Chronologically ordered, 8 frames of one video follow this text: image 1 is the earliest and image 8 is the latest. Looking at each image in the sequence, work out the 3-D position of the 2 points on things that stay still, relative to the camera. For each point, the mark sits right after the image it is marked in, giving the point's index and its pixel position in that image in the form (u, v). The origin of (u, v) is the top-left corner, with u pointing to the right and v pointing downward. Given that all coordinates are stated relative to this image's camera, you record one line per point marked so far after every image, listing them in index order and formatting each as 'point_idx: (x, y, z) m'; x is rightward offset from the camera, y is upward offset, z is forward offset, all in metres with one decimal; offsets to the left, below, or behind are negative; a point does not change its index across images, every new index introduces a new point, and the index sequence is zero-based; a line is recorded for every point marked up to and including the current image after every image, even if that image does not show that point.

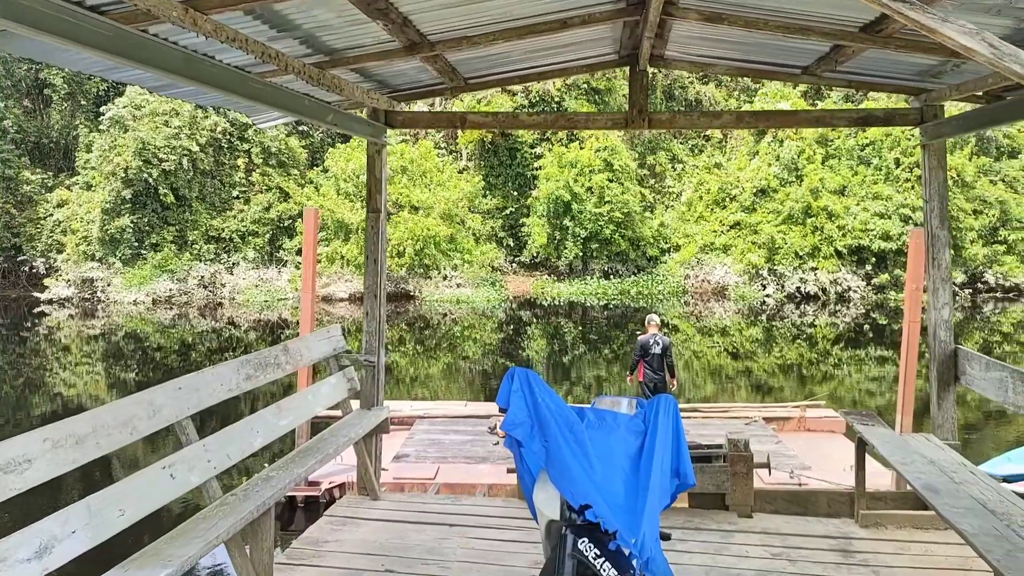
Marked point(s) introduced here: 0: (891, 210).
0: (+9.5, +2.0, +19.7) m
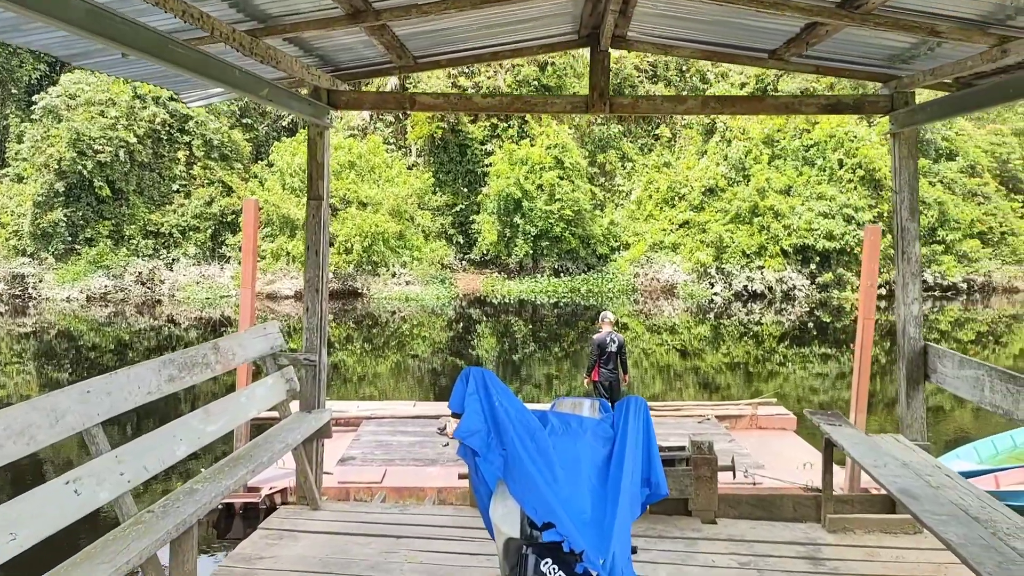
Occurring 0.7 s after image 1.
0: (+8.2, +2.0, +20.1) m
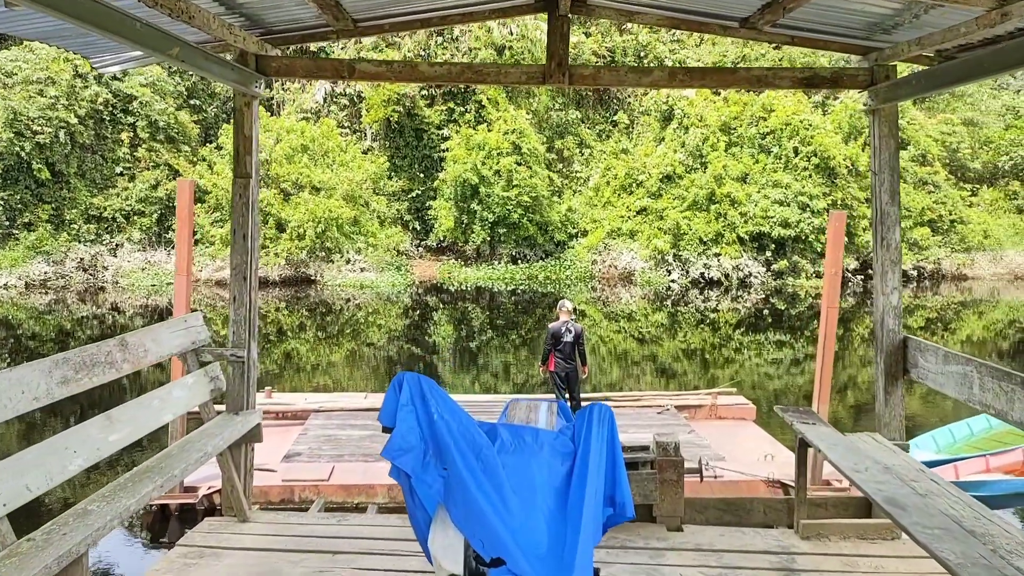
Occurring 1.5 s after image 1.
0: (+7.1, +2.3, +20.2) m
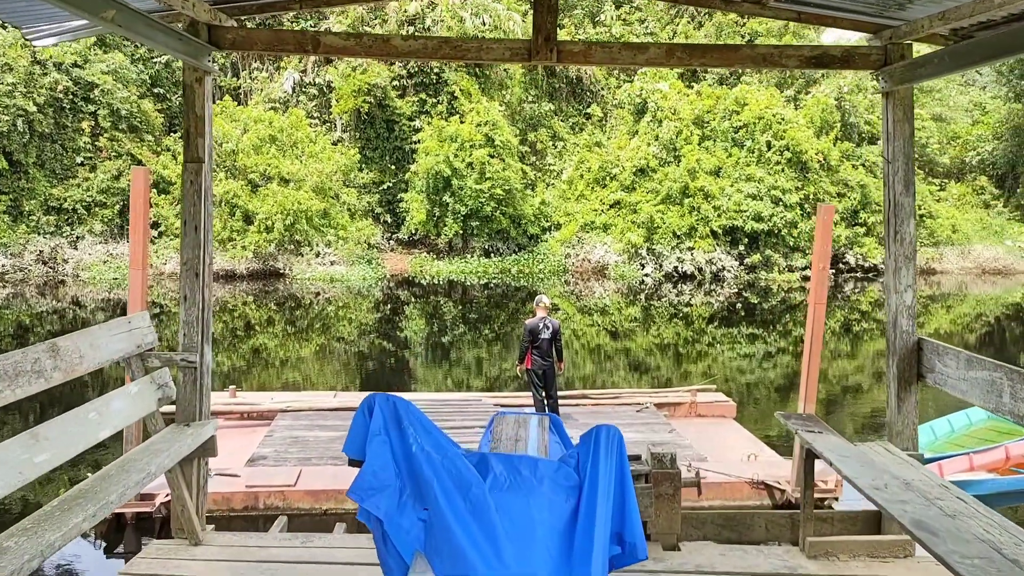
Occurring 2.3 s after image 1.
0: (+6.4, +2.5, +20.2) m
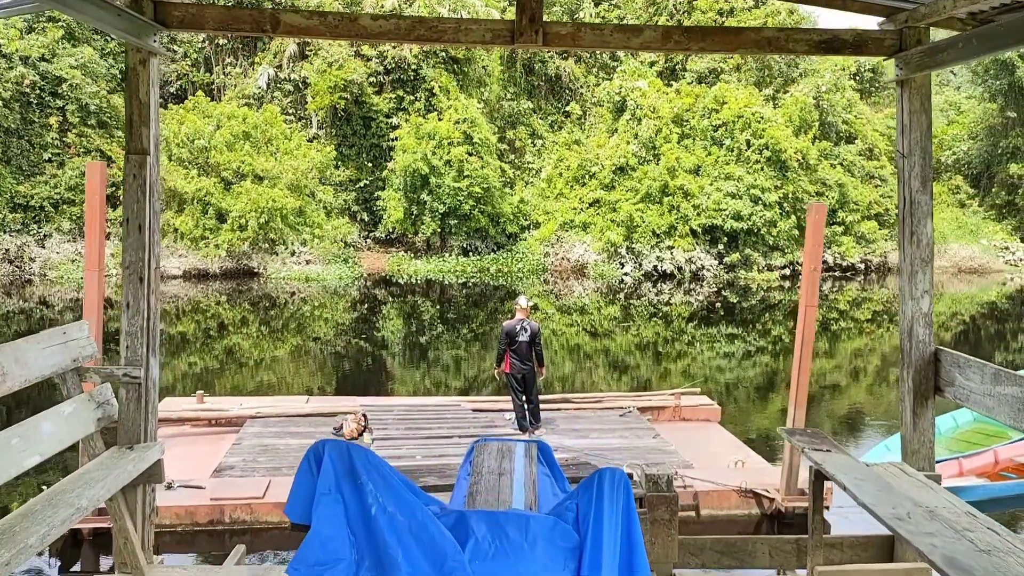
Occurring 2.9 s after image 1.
0: (+5.9, +2.5, +20.2) m
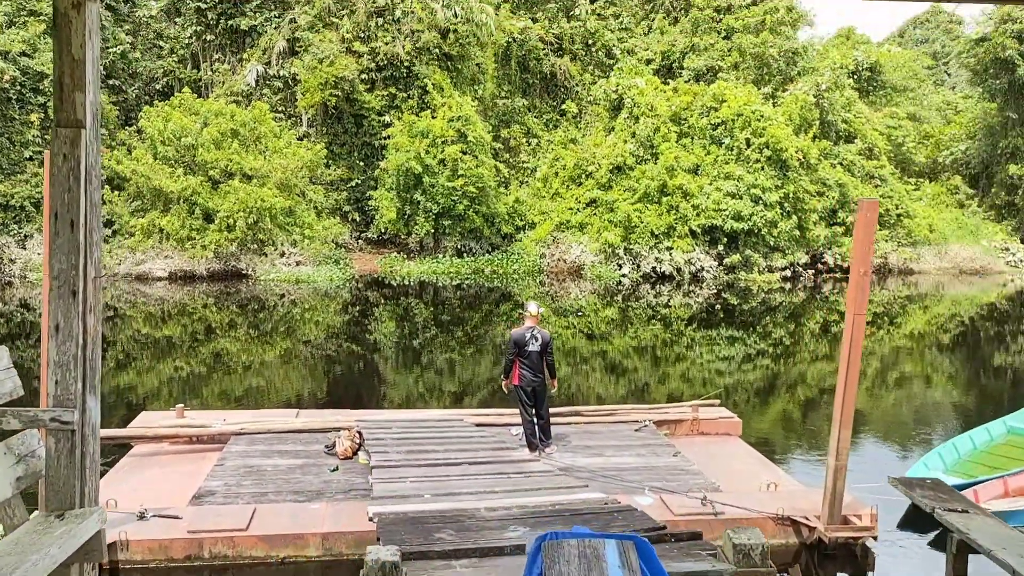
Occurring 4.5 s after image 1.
0: (+5.8, +2.5, +19.8) m
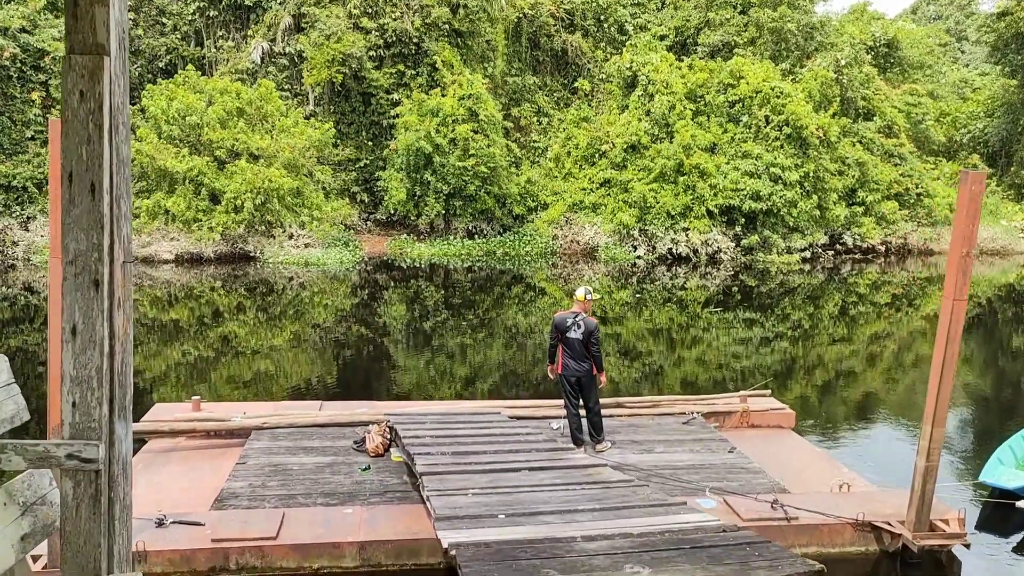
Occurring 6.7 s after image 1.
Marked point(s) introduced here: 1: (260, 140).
0: (+6.1, +2.9, +19.3) m
1: (-5.9, +3.4, +18.4) m
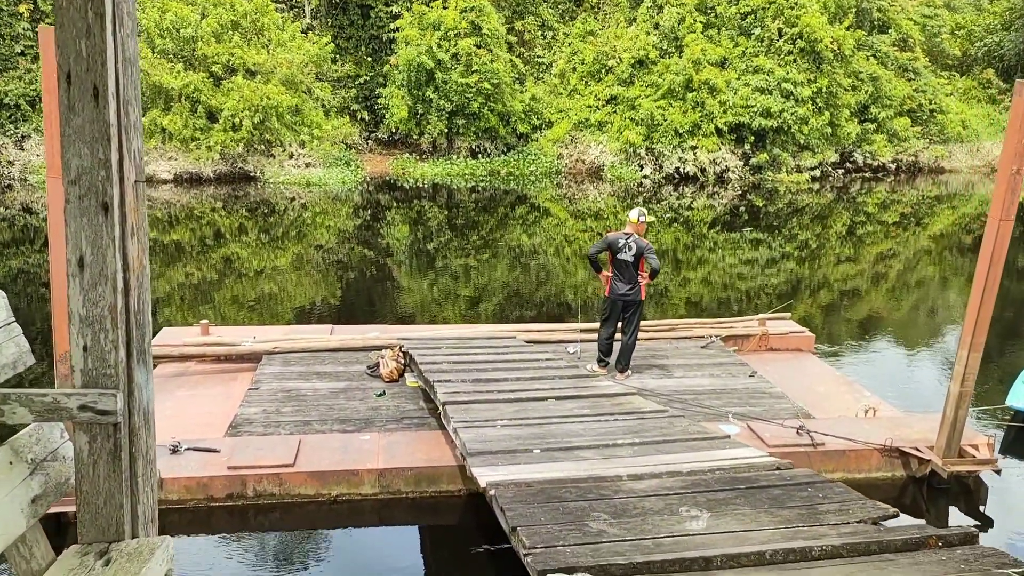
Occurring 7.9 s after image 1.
0: (+6.2, +4.8, +18.7) m
1: (-5.8, +5.2, +17.8) m
